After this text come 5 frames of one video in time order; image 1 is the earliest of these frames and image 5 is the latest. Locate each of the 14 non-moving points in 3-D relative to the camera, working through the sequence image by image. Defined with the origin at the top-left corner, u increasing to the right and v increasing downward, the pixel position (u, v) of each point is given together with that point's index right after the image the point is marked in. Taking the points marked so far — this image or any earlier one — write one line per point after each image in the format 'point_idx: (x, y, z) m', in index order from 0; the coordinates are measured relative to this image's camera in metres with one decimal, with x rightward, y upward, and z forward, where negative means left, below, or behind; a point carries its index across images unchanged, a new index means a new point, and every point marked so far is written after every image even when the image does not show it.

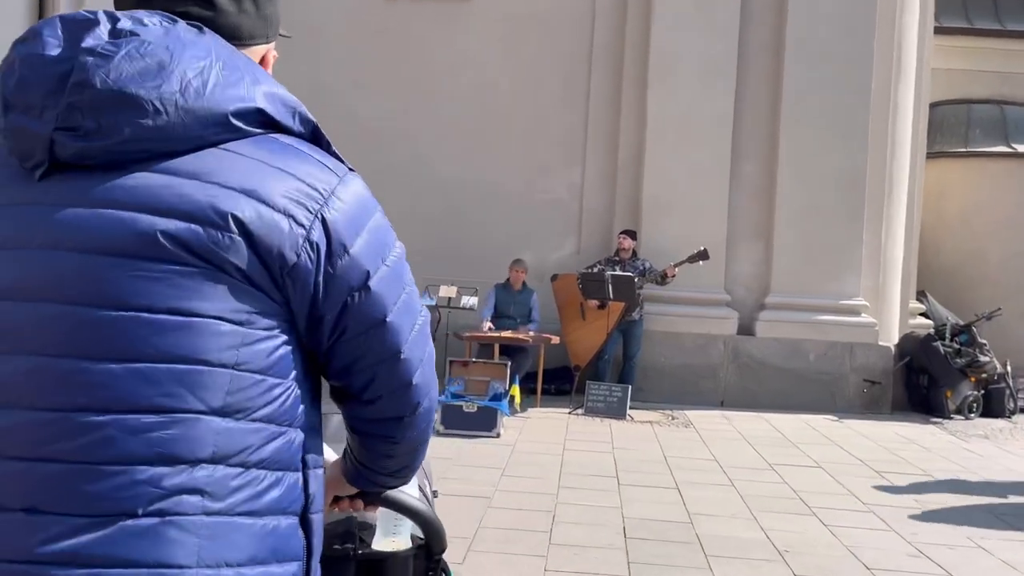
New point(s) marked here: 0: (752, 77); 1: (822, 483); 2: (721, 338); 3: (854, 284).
0: (+3.0, +2.6, +9.9) m
1: (+2.4, -1.5, +6.1) m
2: (+2.5, -0.6, +9.5) m
3: (+4.1, +0.1, +9.6) m
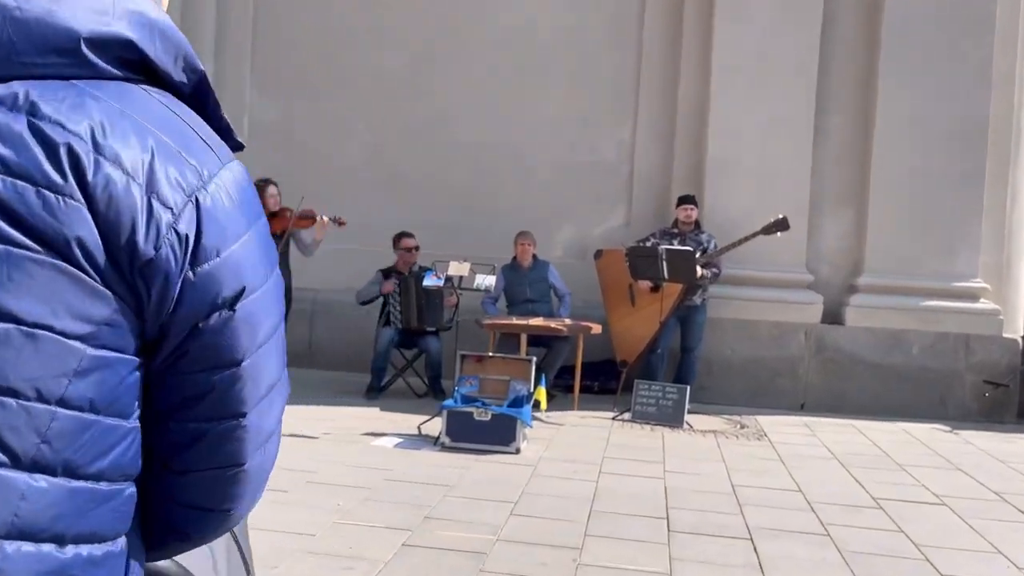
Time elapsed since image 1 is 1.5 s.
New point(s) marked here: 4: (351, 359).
0: (+3.4, +2.9, +8.1) m
1: (+2.5, -1.4, +4.4) m
2: (+2.9, -0.4, +7.8) m
3: (+4.5, +0.3, +7.7) m
4: (-1.7, -0.8, +8.6) m
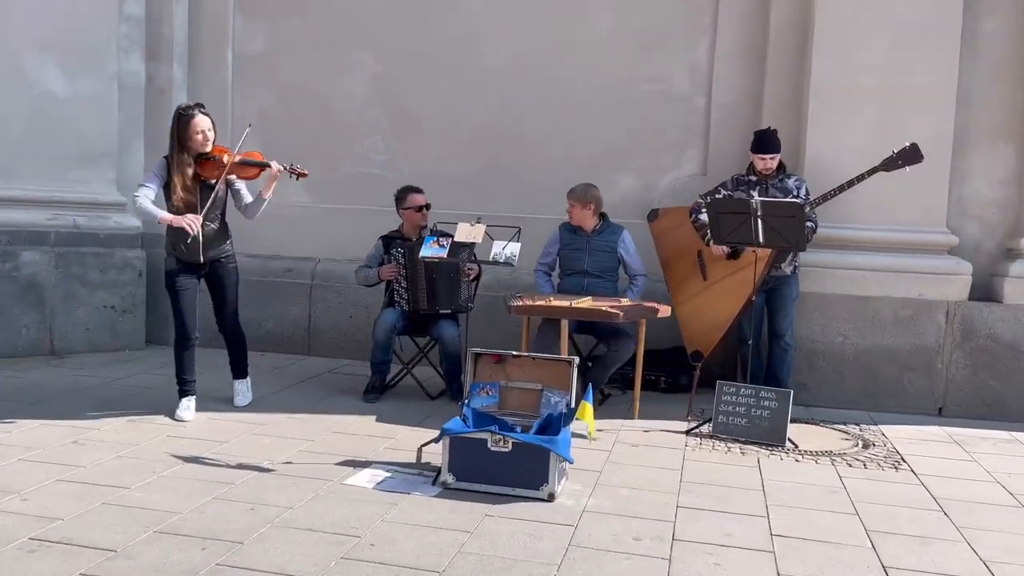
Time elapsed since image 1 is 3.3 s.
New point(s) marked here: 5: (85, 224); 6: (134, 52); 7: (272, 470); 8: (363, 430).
0: (+3.7, +3.1, +5.9) m
1: (+2.5, -1.3, +2.5) m
2: (+3.2, -0.1, +5.8) m
3: (+4.8, +0.5, +5.6) m
4: (-1.4, -0.5, +6.9) m
5: (-3.7, +0.6, +6.8) m
6: (-3.4, +2.1, +7.1) m
7: (-1.3, -1.0, +4.1) m
8: (-0.9, -0.9, +5.1) m
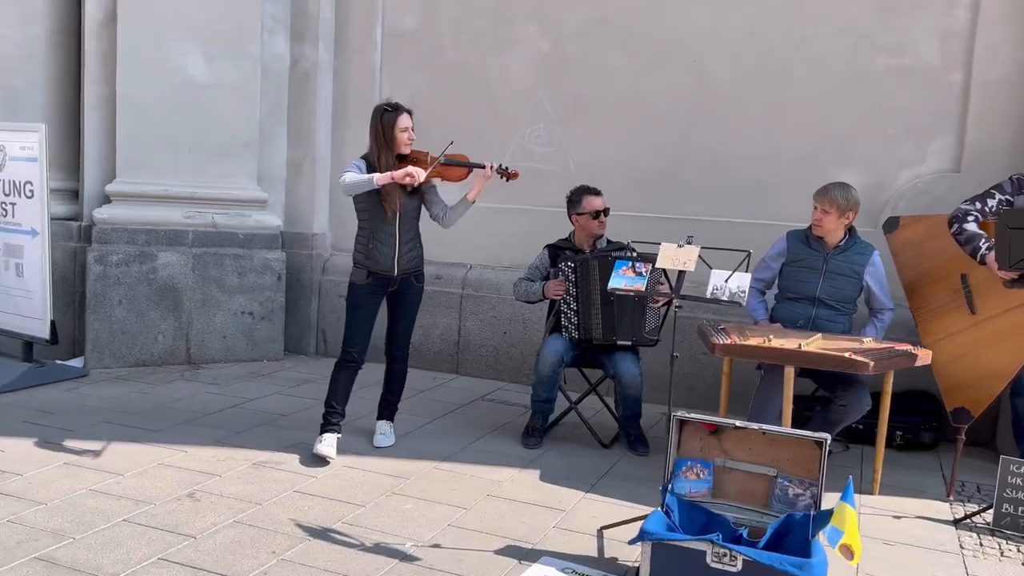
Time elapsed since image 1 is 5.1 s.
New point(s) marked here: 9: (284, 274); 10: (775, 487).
0: (+4.9, +2.9, +4.0) m
1: (+3.0, -1.6, +1.0) m
2: (+4.3, -0.4, +4.1) m
3: (+5.8, +0.2, +3.6) m
4: (0.0, -0.6, +6.0) m
5: (-2.3, +0.5, +6.2) m
6: (-1.9, +2.1, +6.4) m
7: (-0.4, -1.1, +3.2) m
8: (+0.1, -1.1, +4.1) m
9: (-1.9, +0.1, +6.5) m
10: (+1.0, -0.8, +3.1) m
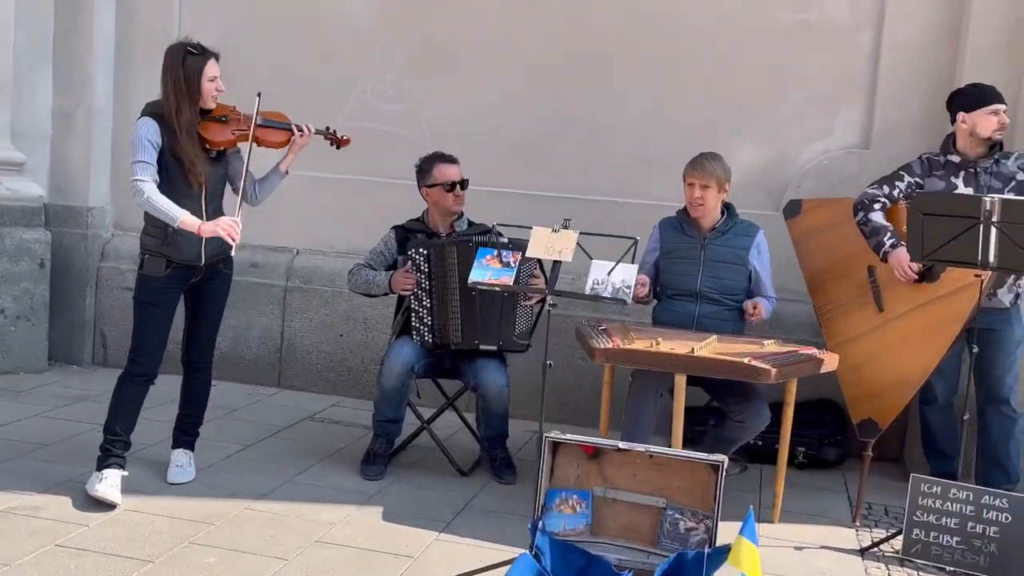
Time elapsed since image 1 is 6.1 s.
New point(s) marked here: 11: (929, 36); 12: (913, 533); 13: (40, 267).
0: (+4.1, +2.9, +3.8) m
1: (+2.9, -1.6, +0.6) m
2: (+3.5, -0.4, +3.9) m
3: (+5.2, +0.2, +3.7) m
4: (-1.0, -0.5, +5.0) m
5: (-3.3, +0.6, +4.8) m
6: (-2.9, +2.2, +5.1) m
7: (-0.9, -1.1, +2.2) m
8: (-0.6, -1.0, +3.2) m
9: (-2.9, +0.2, +5.1) m
10: (+0.5, -0.8, +2.3) m
11: (+2.3, +1.4, +4.5) m
12: (+1.7, -1.0, +3.2) m
13: (-2.9, +0.1, +5.0) m
